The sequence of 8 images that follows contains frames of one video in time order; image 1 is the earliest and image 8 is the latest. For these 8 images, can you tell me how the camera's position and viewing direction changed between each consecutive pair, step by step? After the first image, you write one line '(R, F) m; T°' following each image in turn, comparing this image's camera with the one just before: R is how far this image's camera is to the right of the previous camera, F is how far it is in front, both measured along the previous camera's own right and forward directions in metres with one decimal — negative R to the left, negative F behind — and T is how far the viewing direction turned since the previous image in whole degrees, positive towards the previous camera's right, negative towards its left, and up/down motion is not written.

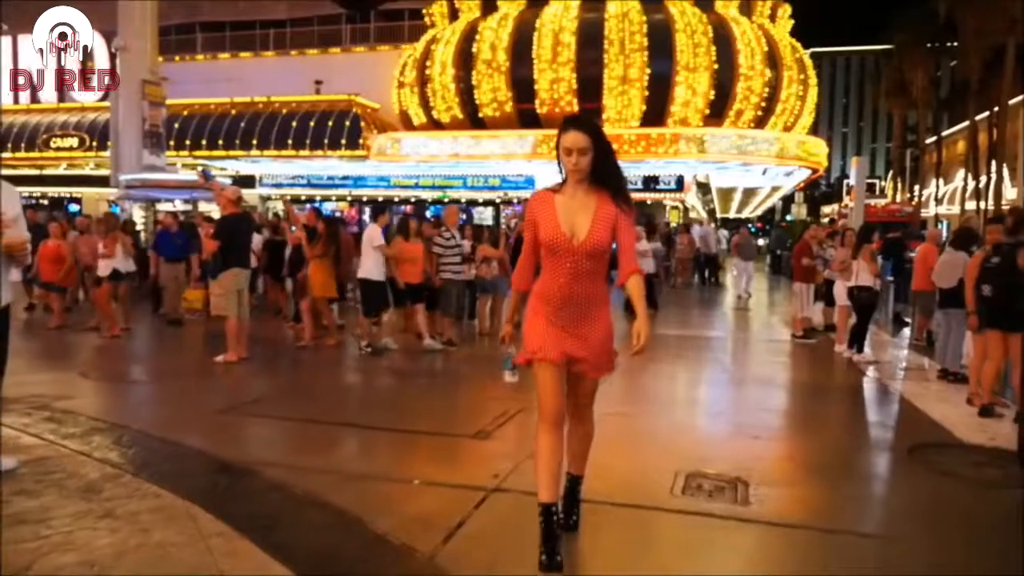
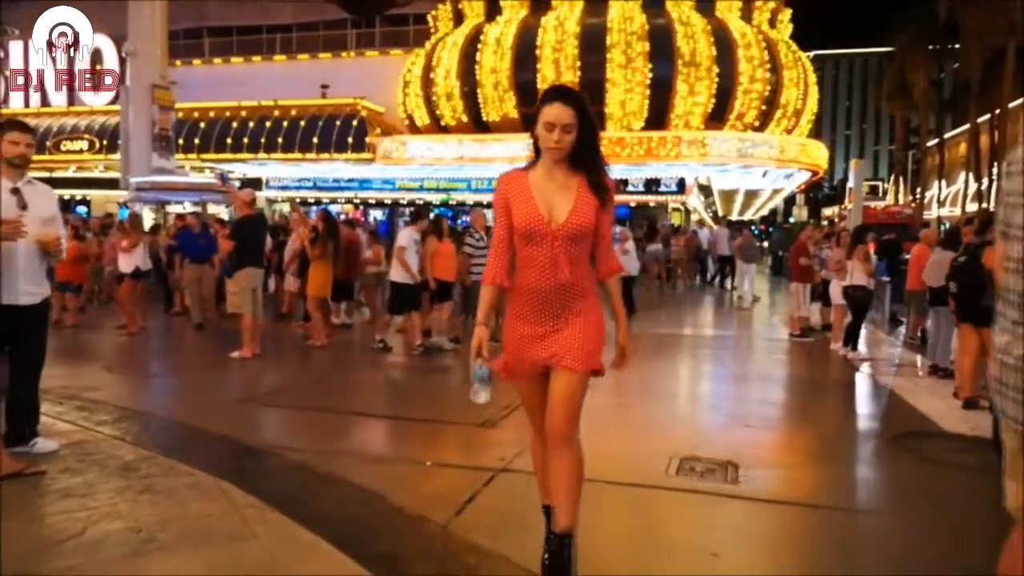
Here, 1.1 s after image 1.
(0.0, -0.4) m; 0°
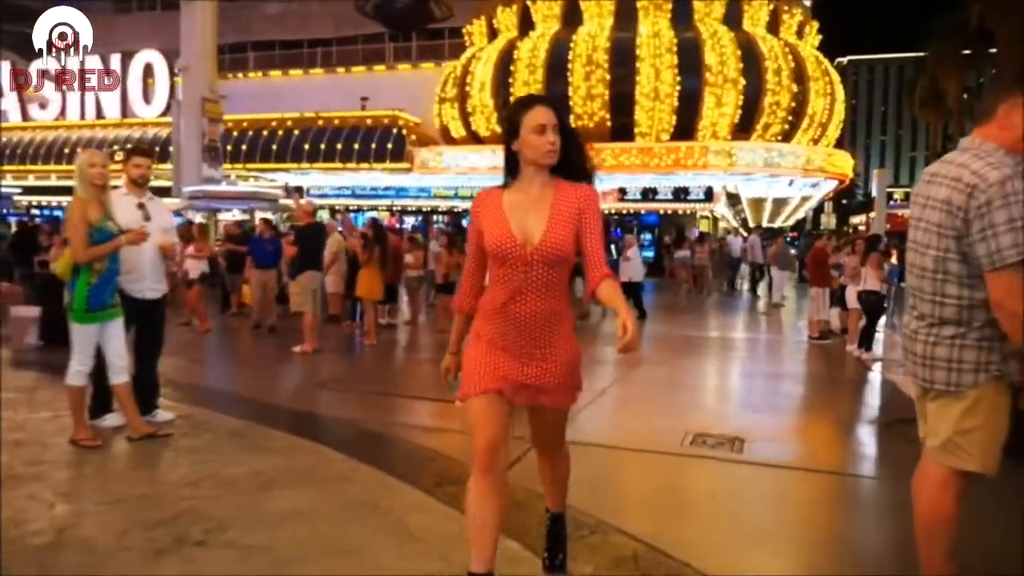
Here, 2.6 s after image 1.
(-0.1, -1.0) m; -2°
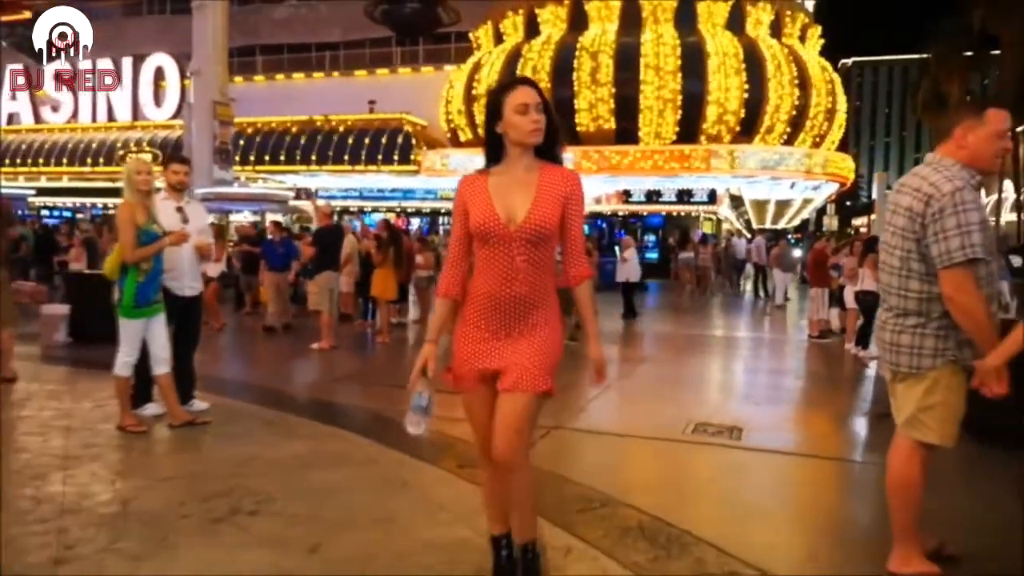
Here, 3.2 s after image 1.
(-0.1, -0.5) m; 0°
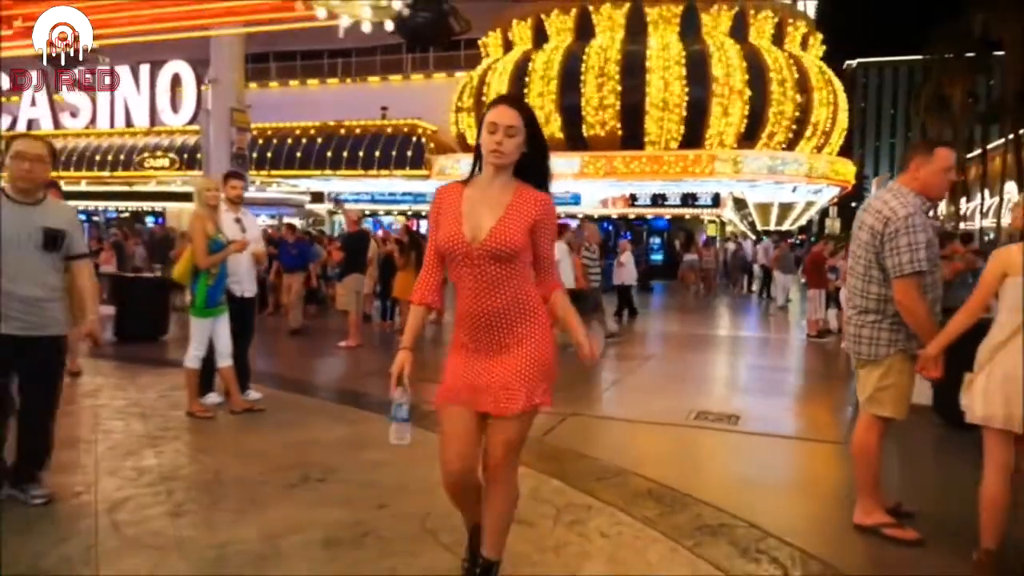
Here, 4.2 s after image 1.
(-0.2, -0.8) m; 0°
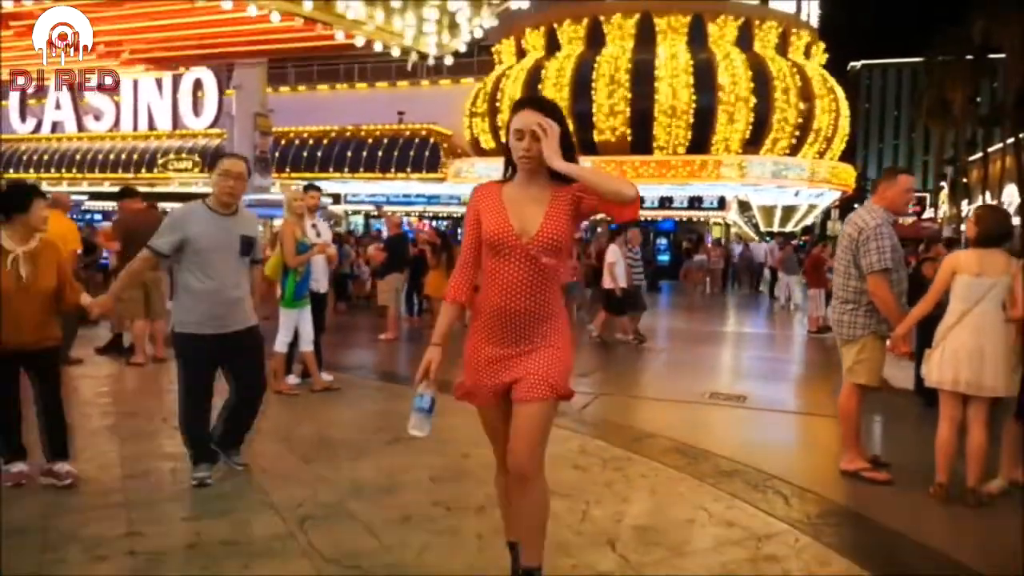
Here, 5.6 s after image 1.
(-0.4, -1.2) m; 0°
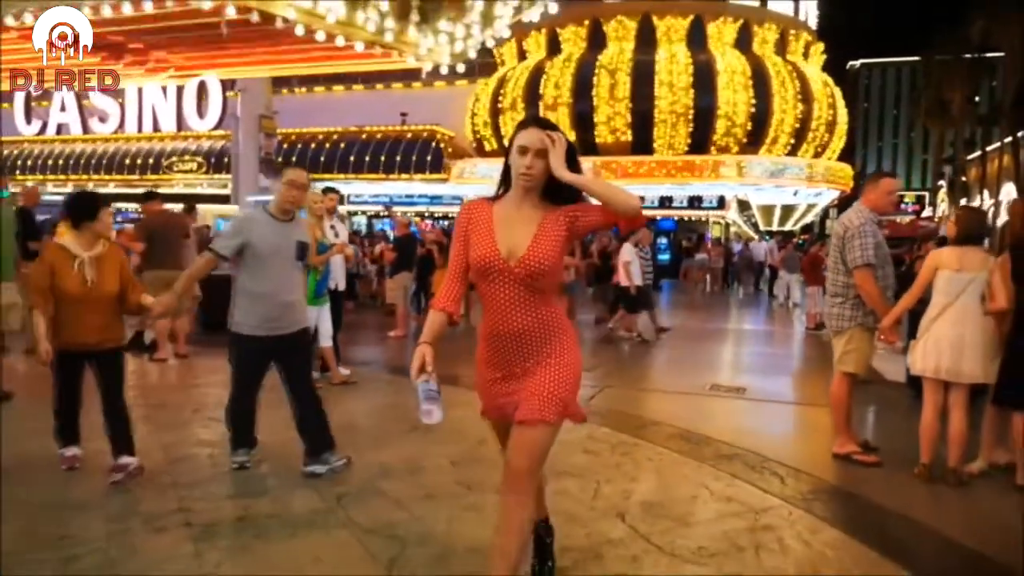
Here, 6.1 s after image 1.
(-0.1, -0.4) m; 0°
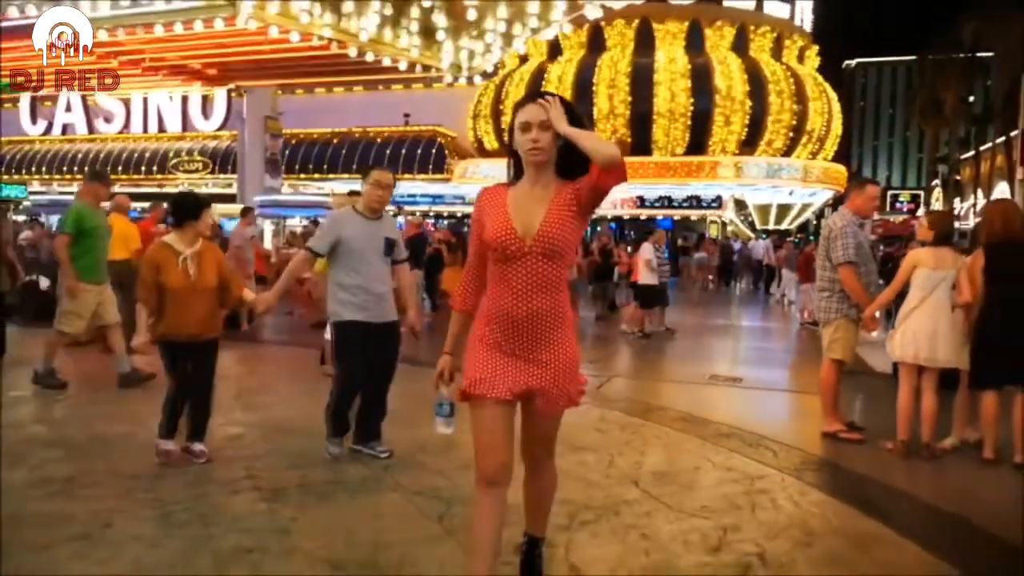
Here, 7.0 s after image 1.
(-0.2, -0.7) m; 0°
